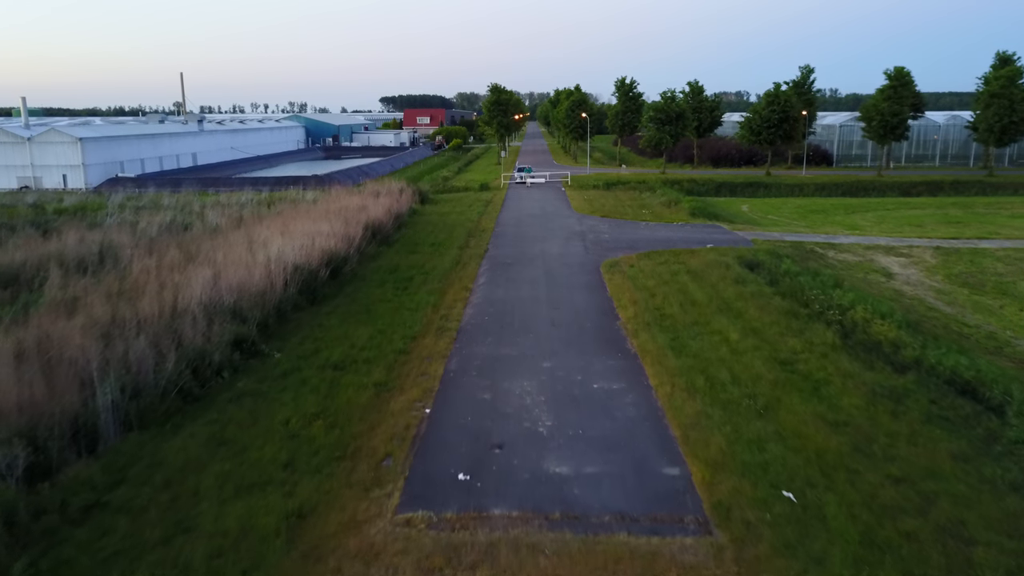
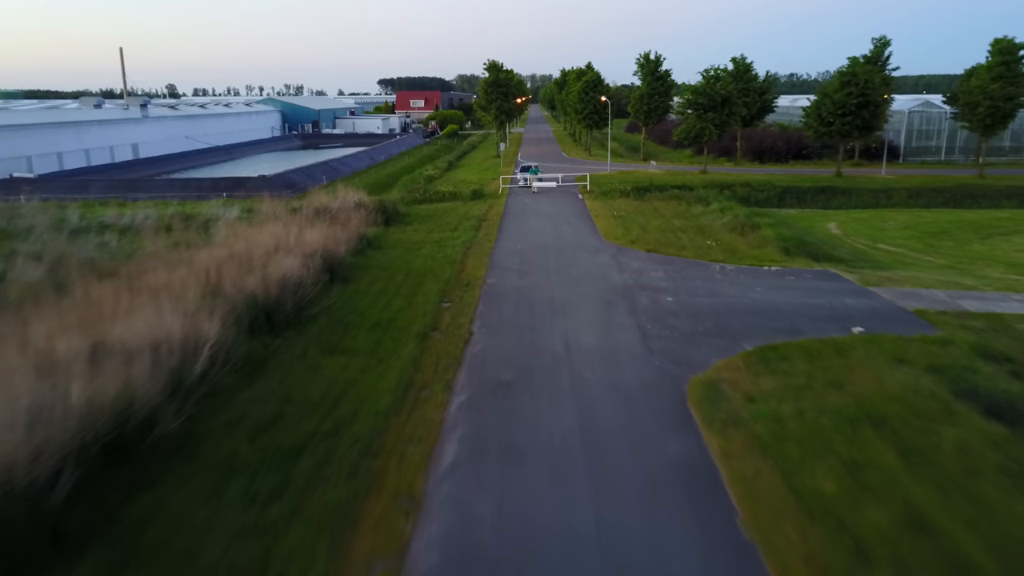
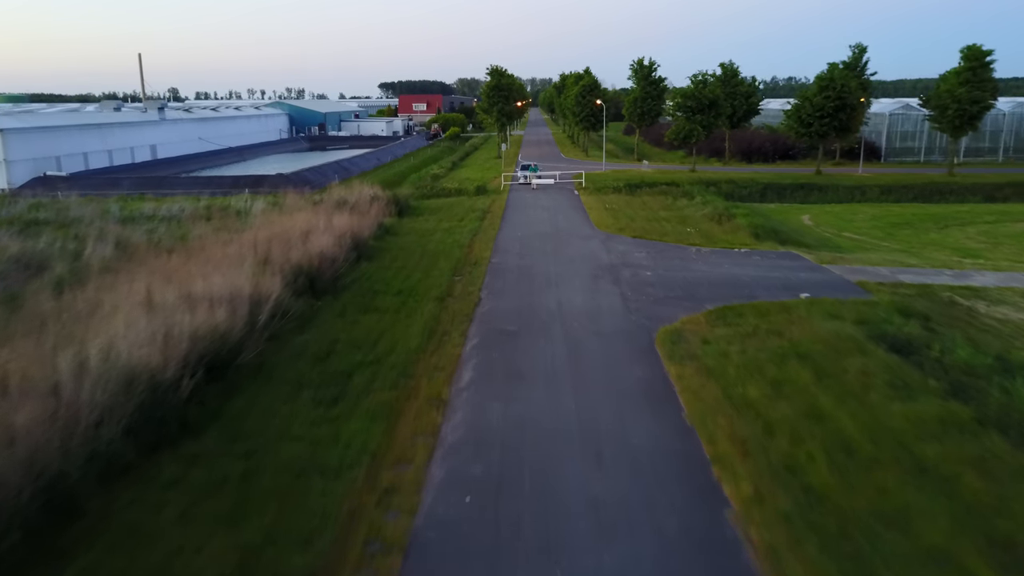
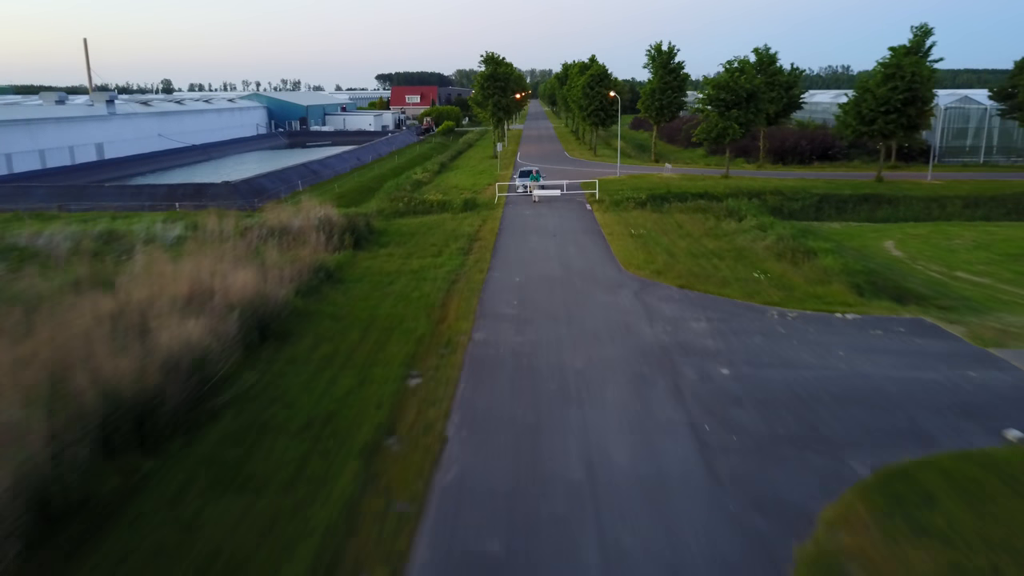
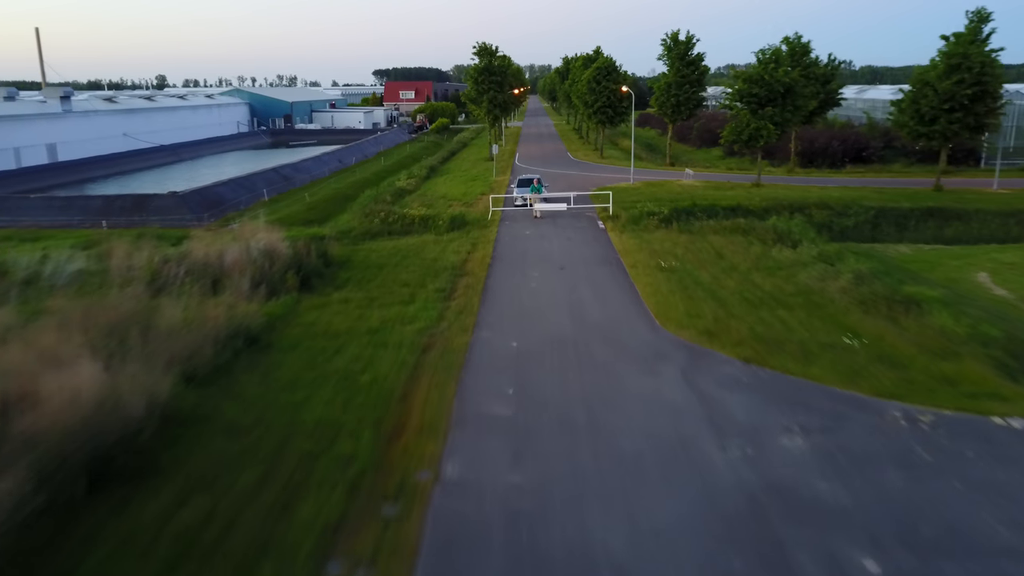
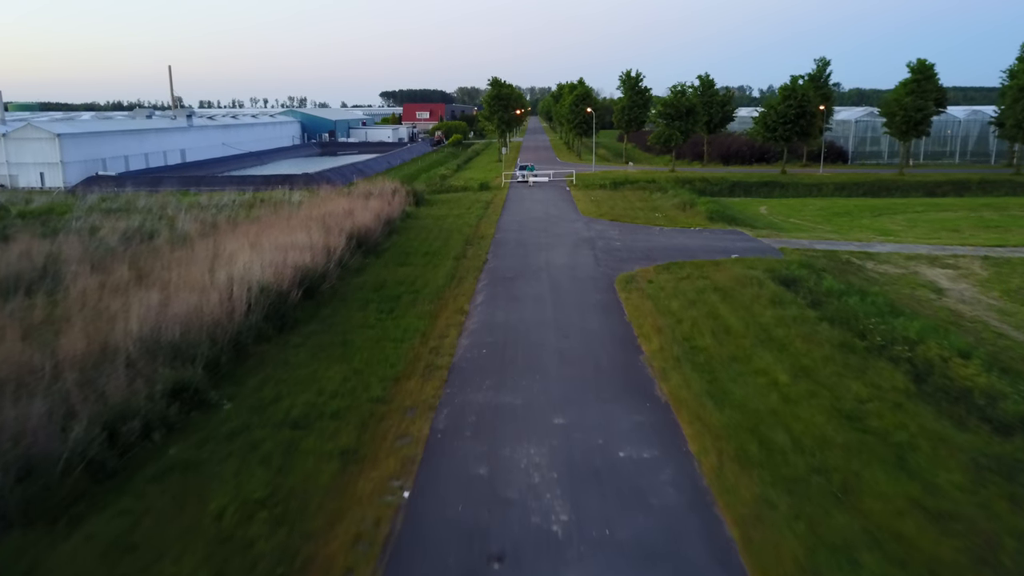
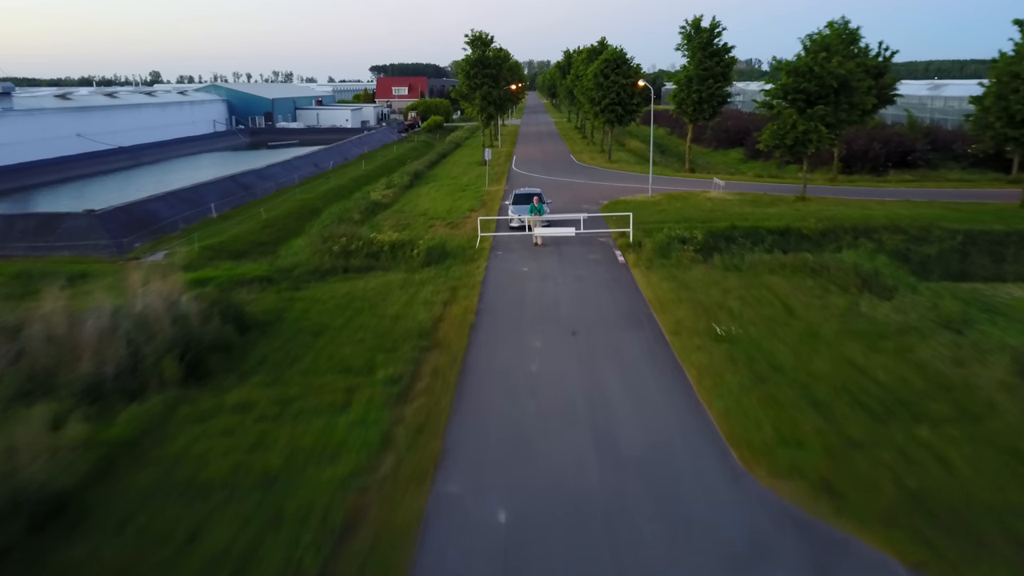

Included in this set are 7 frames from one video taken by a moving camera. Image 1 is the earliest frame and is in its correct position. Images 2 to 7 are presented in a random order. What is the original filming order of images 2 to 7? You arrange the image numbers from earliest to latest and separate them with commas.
6, 3, 2, 4, 5, 7
